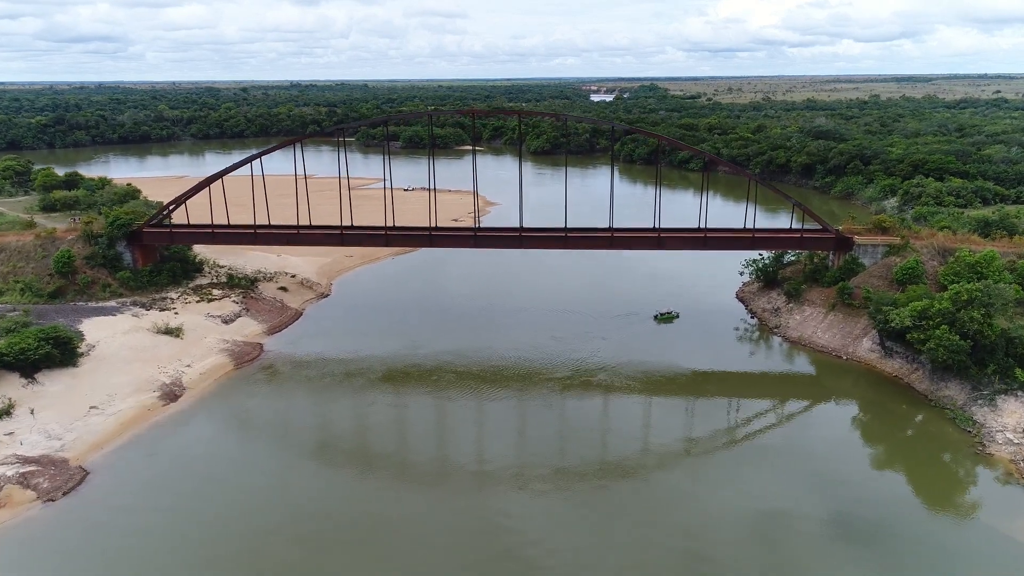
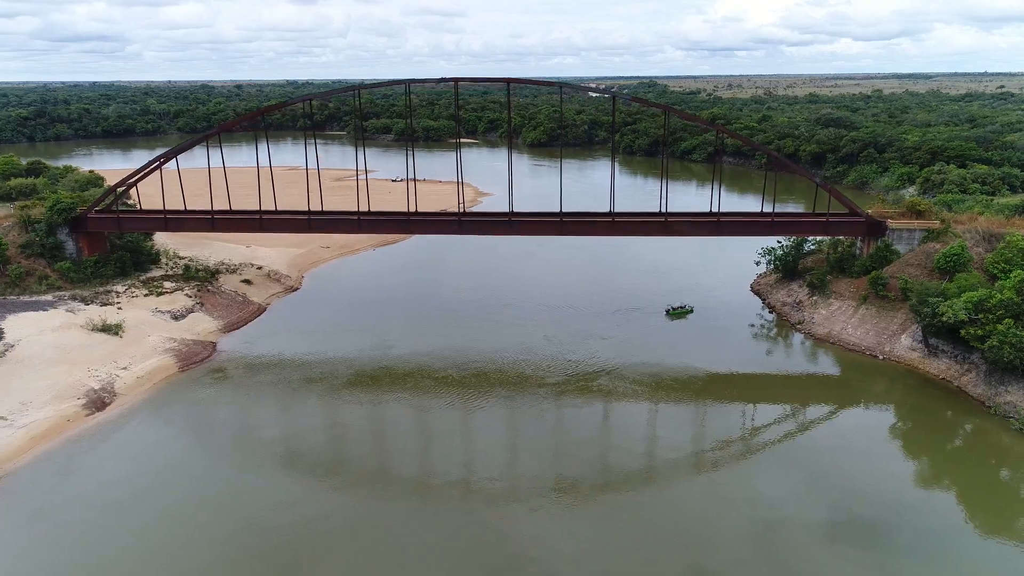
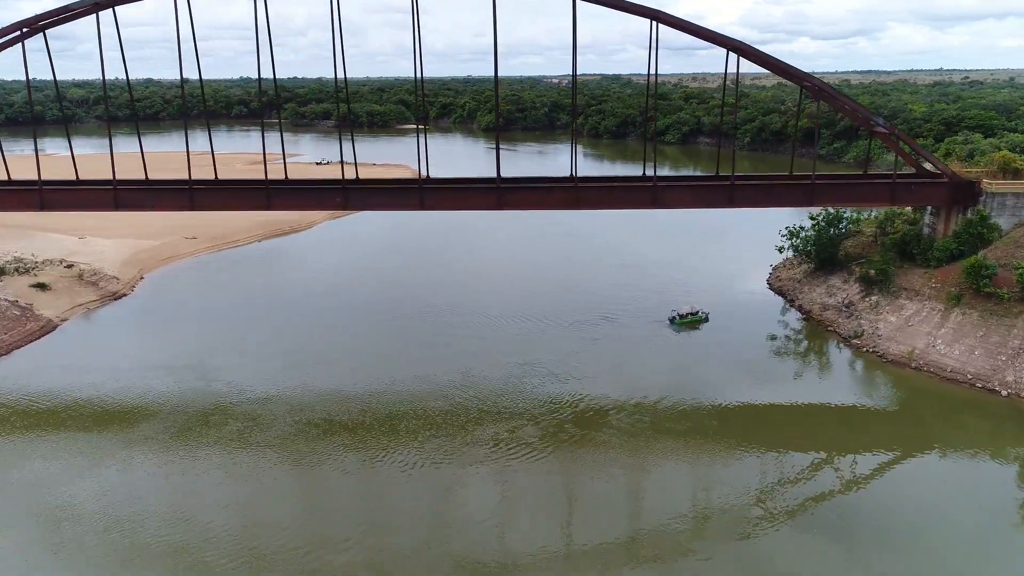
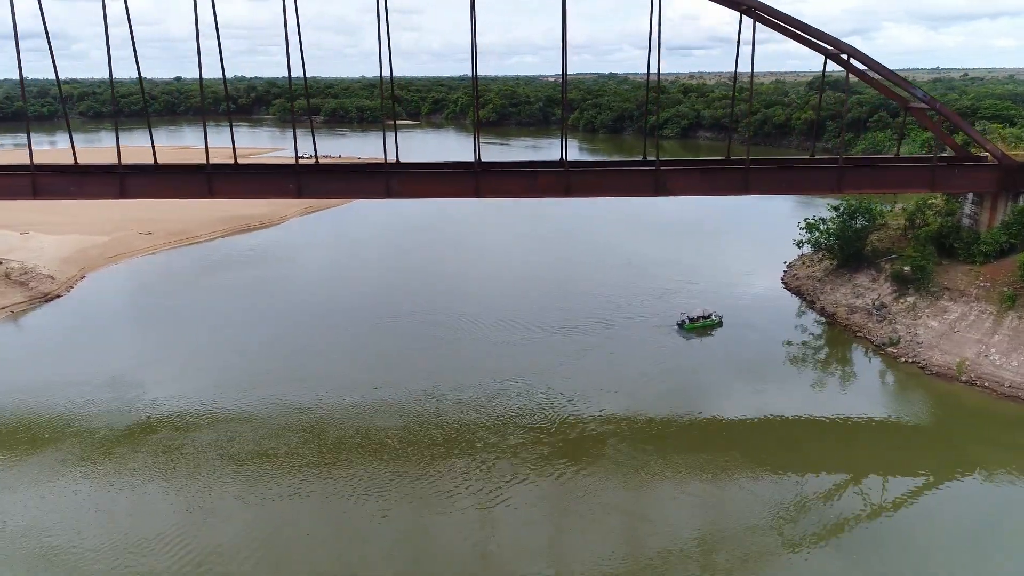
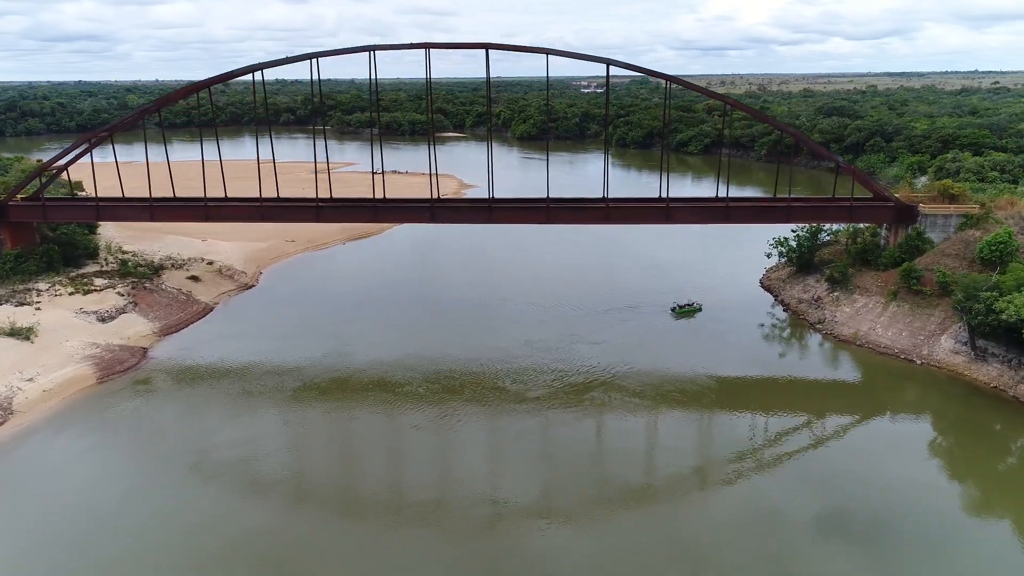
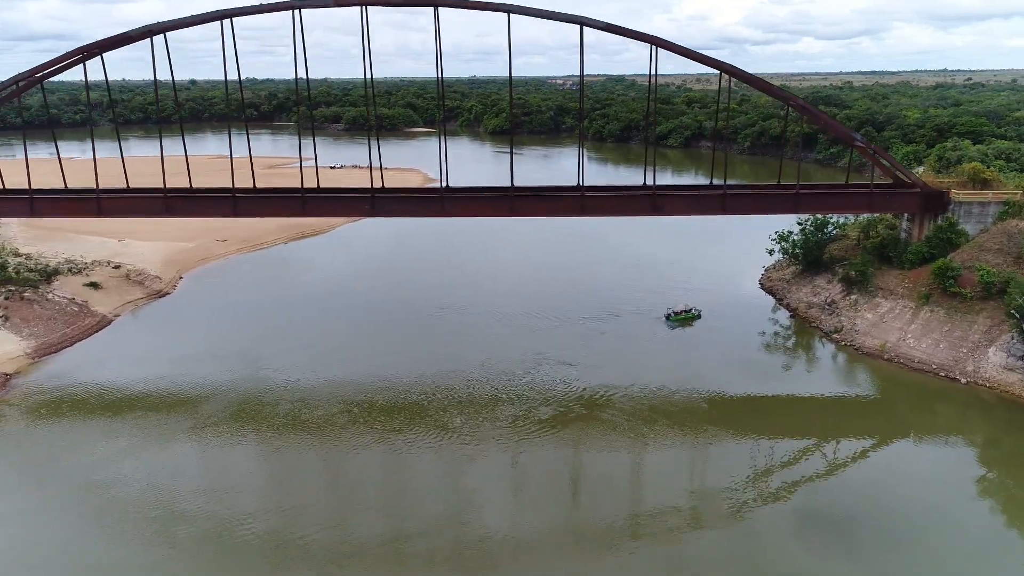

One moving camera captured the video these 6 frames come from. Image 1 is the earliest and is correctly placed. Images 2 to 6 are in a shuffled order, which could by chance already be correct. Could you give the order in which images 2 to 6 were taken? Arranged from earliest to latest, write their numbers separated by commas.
2, 5, 6, 3, 4
